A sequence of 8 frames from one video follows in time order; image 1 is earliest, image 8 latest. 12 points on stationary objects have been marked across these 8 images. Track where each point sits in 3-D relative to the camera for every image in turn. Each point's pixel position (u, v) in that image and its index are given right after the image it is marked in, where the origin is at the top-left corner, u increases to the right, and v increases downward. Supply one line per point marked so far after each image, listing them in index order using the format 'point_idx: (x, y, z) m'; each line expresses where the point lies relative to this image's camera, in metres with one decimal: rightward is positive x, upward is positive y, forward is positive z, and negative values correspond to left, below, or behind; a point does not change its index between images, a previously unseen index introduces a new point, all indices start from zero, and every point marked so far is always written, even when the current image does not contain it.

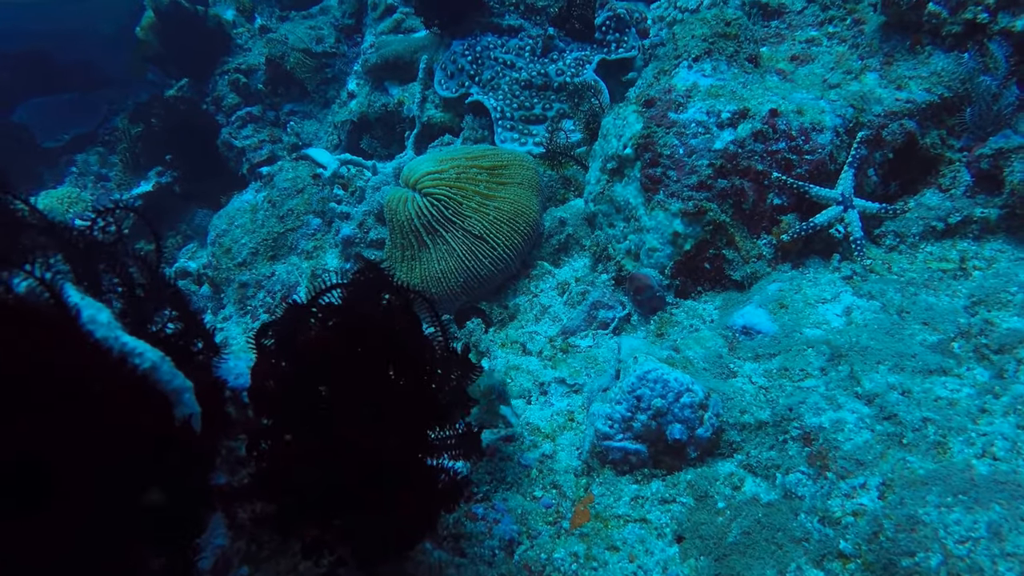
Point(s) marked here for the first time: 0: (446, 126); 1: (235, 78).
0: (-0.3, +0.9, +5.0) m
1: (-2.0, +1.5, +7.2) m
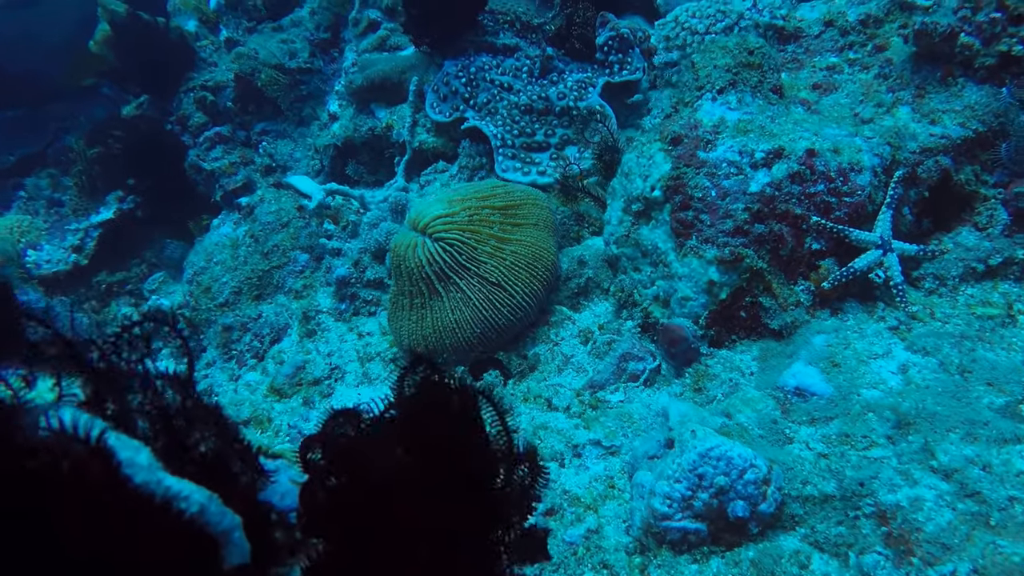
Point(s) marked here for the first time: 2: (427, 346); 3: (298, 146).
0: (-0.4, +0.7, +4.8) m
1: (-2.2, +1.4, +6.8) m
2: (-0.3, -0.2, +3.4) m
3: (-1.5, +1.0, +6.8) m
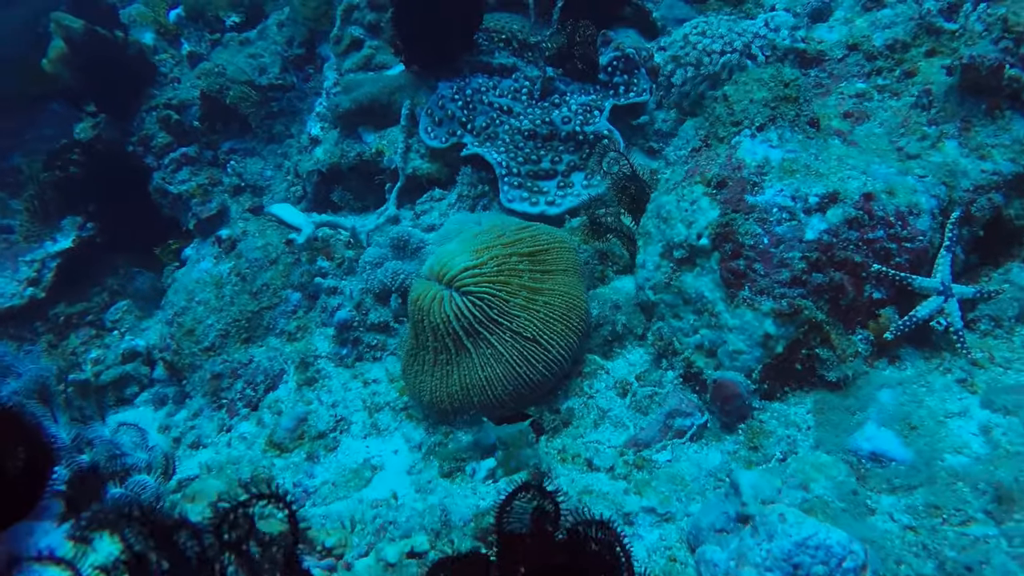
0: (-0.4, +0.5, +4.5) m
1: (-2.3, +1.2, +6.3) m
2: (-0.2, -0.4, +3.2) m
3: (-1.6, +0.8, +6.4) m
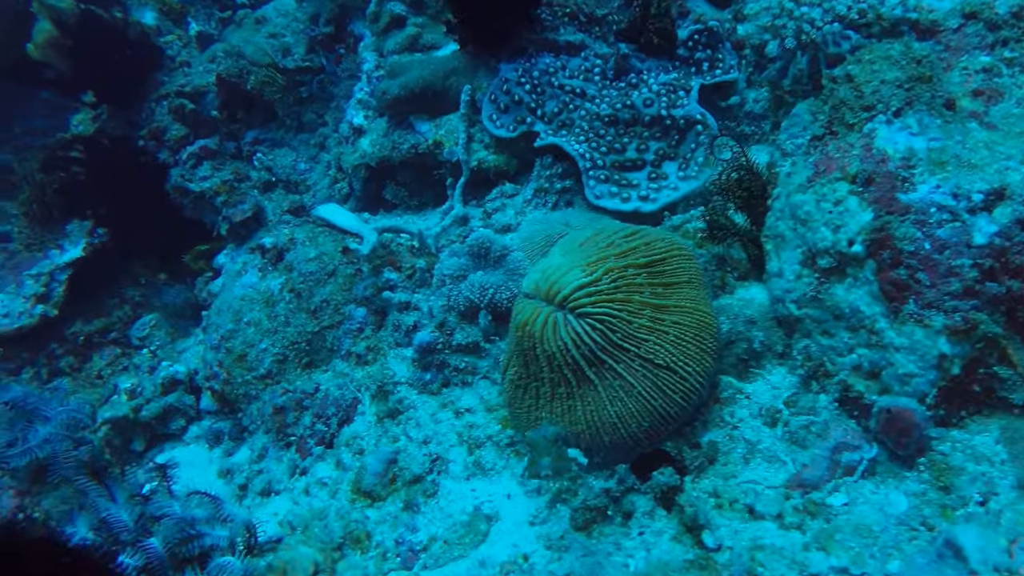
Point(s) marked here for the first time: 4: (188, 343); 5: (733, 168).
0: (0.0, +0.5, +4.1) m
1: (-2.1, +1.2, +5.8) m
2: (+0.2, -0.5, +2.8) m
3: (-1.4, +0.9, +5.9) m
4: (-1.6, -0.3, +4.7) m
5: (+0.8, +0.4, +3.2) m
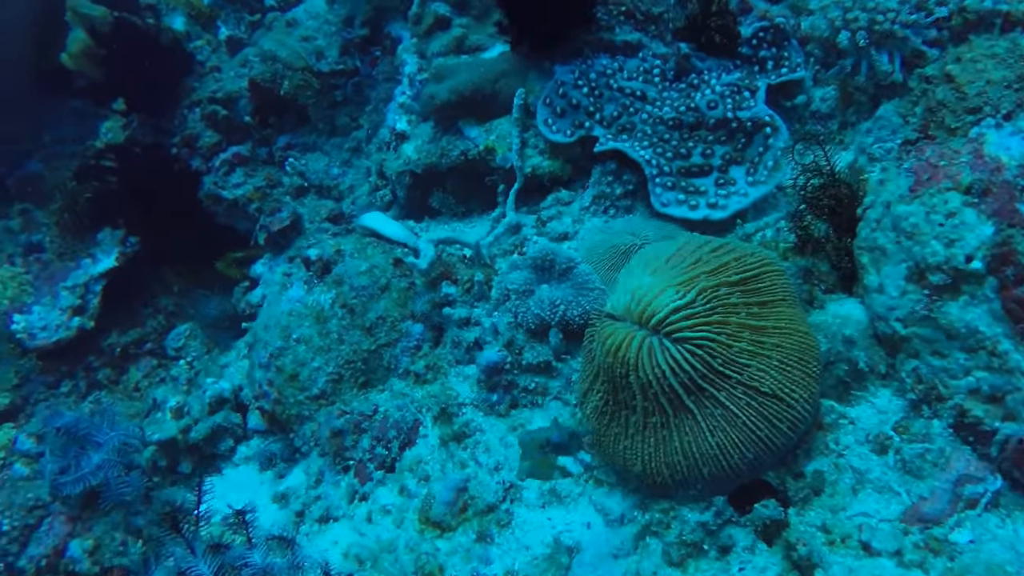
0: (+0.2, +0.5, +3.9) m
1: (-1.9, +1.1, +5.7) m
2: (+0.4, -0.5, +2.6) m
3: (-1.1, +0.8, +5.8) m
4: (-1.4, -0.4, +4.5) m
5: (+1.0, +0.4, +3.1) m
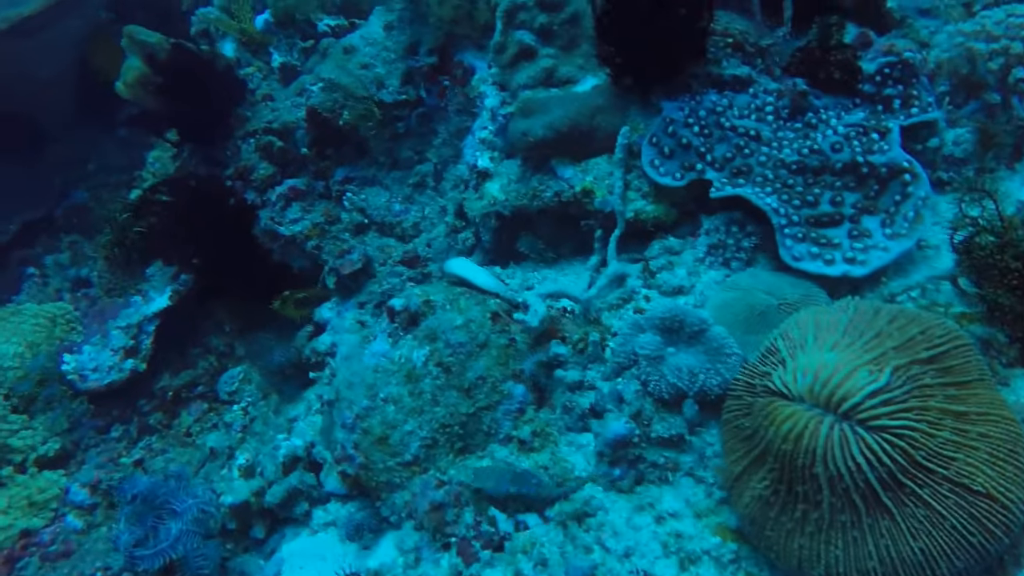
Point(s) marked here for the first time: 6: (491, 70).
0: (+0.6, +0.3, +3.6) m
1: (-1.4, +0.9, +5.4) m
2: (+0.8, -0.7, +2.3) m
3: (-0.7, +0.6, +5.5) m
4: (-1.0, -0.6, +4.2) m
5: (+1.4, +0.2, +2.8) m
6: (0.0, +1.2, +5.2) m
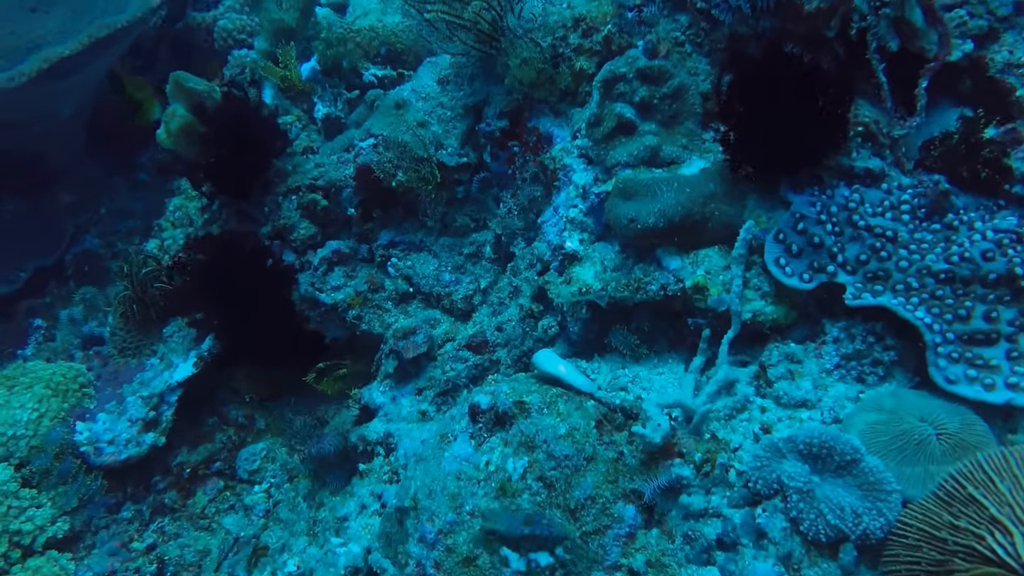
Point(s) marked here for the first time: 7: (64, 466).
0: (+1.0, -0.1, +3.3) m
1: (-1.1, +0.5, +5.0) m
2: (+1.2, -1.1, +1.9) m
3: (-0.4, +0.1, +5.1) m
4: (-0.7, -0.9, +3.8) m
5: (+1.8, -0.2, +2.4) m
6: (+0.3, +0.8, +4.9) m
7: (-2.3, -0.9, +4.7) m
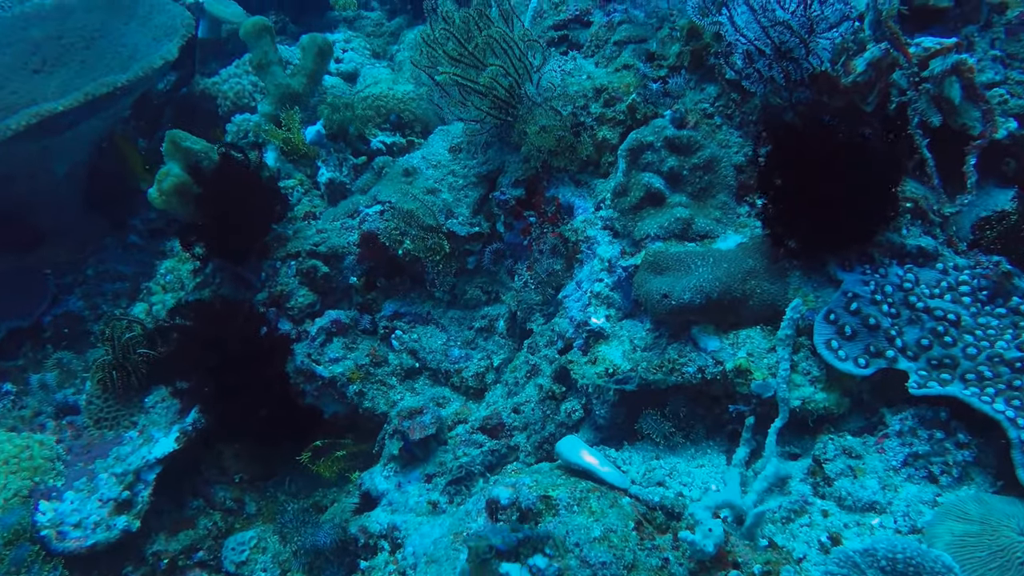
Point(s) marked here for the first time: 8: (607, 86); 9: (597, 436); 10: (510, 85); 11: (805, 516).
0: (+1.1, -0.4, +2.9) m
1: (-1.0, +0.1, +4.6) m
2: (+1.3, -1.2, +1.5) m
3: (-0.3, -0.3, +4.7) m
4: (-0.6, -1.2, +3.3) m
5: (+1.9, -0.5, +2.1) m
6: (+0.4, +0.4, +4.6) m
7: (-2.3, -1.2, +4.3) m
8: (+0.5, +1.1, +4.8) m
9: (+0.3, -0.5, +3.4) m
10: (0.0, +1.1, +5.0) m
11: (+1.0, -0.8, +3.0) m
